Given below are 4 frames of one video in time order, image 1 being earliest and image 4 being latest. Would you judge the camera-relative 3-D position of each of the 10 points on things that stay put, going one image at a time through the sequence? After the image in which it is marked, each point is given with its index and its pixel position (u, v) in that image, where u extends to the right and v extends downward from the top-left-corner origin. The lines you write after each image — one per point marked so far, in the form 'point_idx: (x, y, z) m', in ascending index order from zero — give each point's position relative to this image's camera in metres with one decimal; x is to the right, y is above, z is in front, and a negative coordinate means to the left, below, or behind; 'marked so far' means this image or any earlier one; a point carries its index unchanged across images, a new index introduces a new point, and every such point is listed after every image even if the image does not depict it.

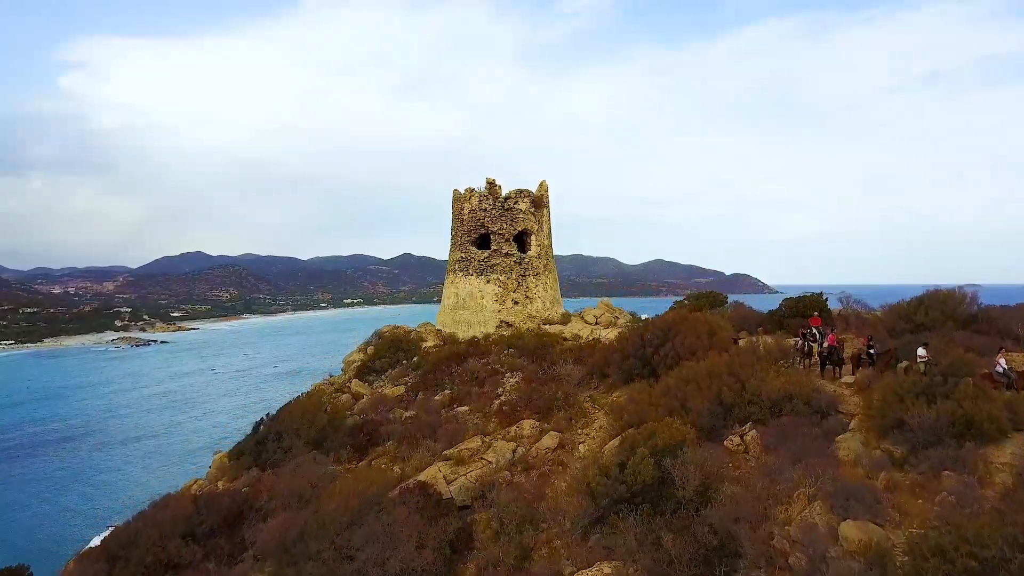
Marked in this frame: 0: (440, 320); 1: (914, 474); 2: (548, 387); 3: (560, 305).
0: (-2.0, -0.9, +13.7) m
1: (+4.7, -2.2, +5.9) m
2: (+0.7, -1.9, +9.7) m
3: (+1.3, -0.5, +13.7) m
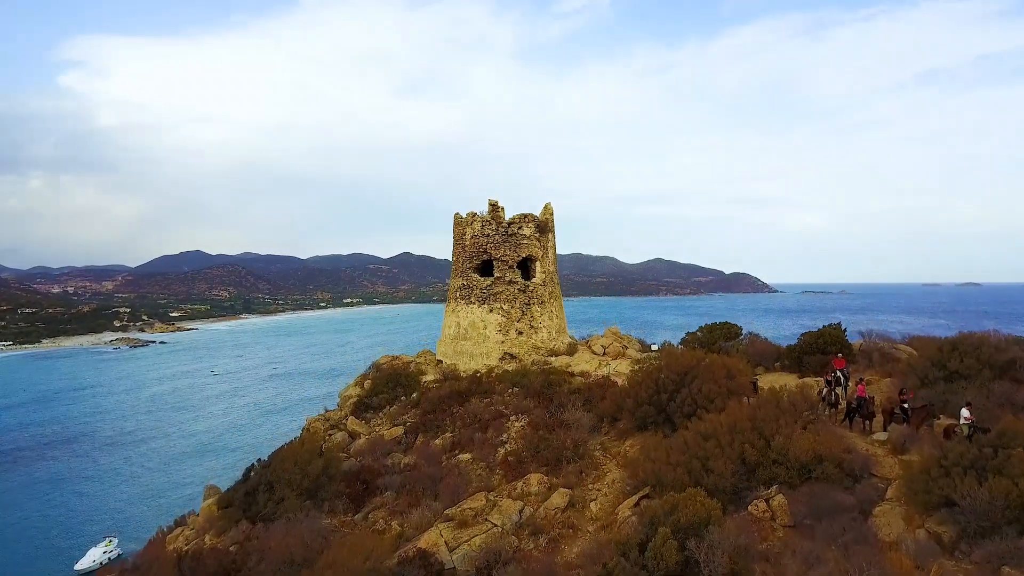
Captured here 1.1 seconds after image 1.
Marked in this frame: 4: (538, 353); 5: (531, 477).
0: (-1.9, -1.6, +13.1) m
1: (+4.8, -2.9, +5.3) m
2: (+0.8, -2.7, +9.2) m
3: (+1.4, -1.2, +13.1) m
4: (+0.6, -1.6, +12.3) m
5: (+0.3, -3.1, +8.4) m
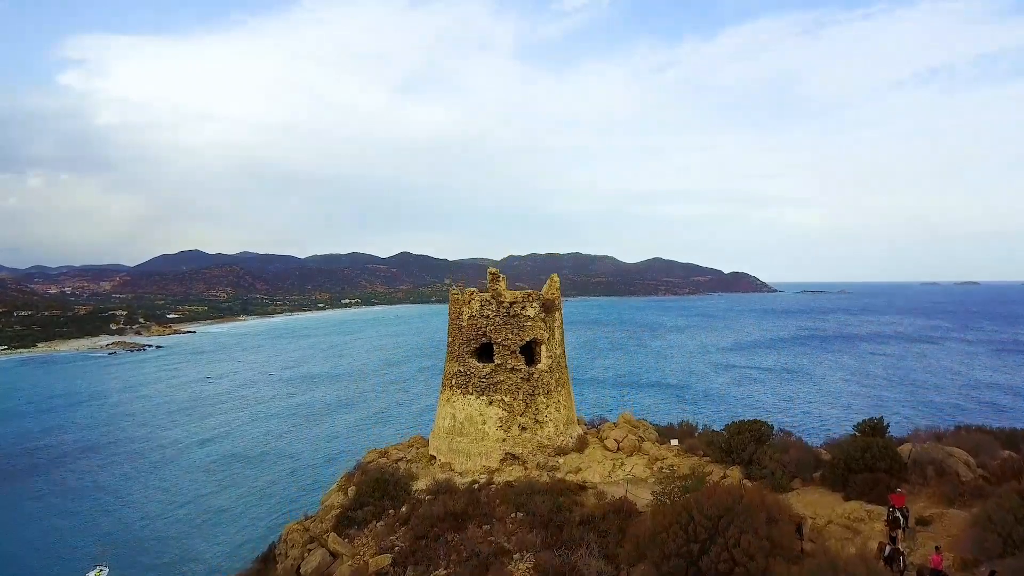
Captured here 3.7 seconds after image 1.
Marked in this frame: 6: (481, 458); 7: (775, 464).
0: (-1.8, -3.6, +11.7) m
1: (+4.9, -4.9, +3.9) m
2: (+0.9, -4.7, +7.8) m
3: (+1.5, -3.2, +11.8) m
4: (+0.7, -3.6, +10.9) m
5: (+0.4, -5.1, +7.0) m
6: (-0.7, -3.7, +10.9) m
7: (+5.2, -3.5, +10.0) m
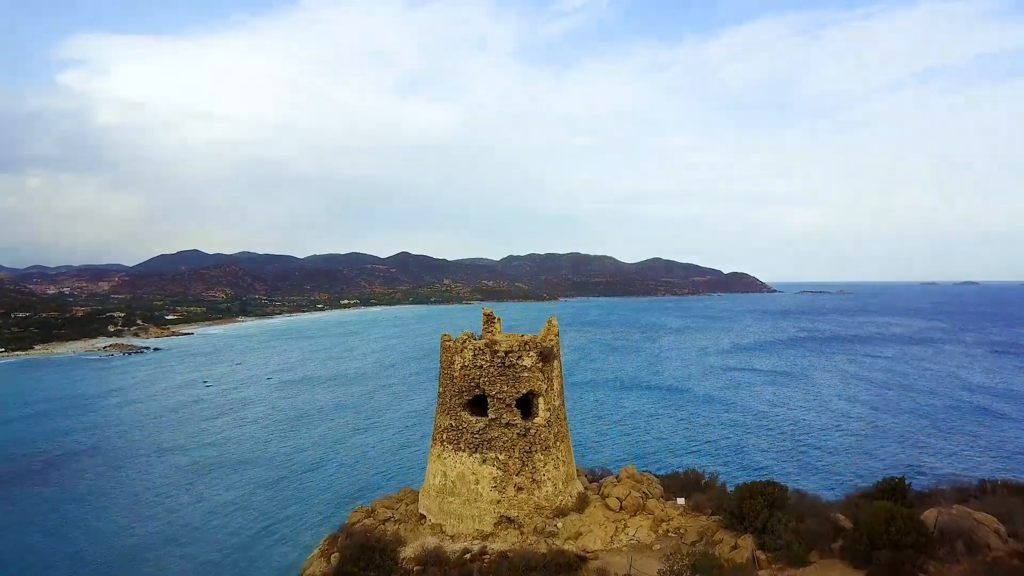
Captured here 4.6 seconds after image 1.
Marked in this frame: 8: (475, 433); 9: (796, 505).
0: (-1.9, -4.6, +11.0) m
1: (+4.8, -5.9, +3.2) m
2: (+0.8, -5.7, +7.1) m
3: (+1.4, -4.2, +11.1) m
4: (+0.6, -4.6, +10.2) m
5: (+0.3, -6.2, +6.3) m
6: (-0.8, -4.7, +10.1) m
7: (+5.2, -4.5, +9.3) m
8: (-0.8, -3.0, +10.4) m
9: (+5.8, -4.2, +10.2) m
